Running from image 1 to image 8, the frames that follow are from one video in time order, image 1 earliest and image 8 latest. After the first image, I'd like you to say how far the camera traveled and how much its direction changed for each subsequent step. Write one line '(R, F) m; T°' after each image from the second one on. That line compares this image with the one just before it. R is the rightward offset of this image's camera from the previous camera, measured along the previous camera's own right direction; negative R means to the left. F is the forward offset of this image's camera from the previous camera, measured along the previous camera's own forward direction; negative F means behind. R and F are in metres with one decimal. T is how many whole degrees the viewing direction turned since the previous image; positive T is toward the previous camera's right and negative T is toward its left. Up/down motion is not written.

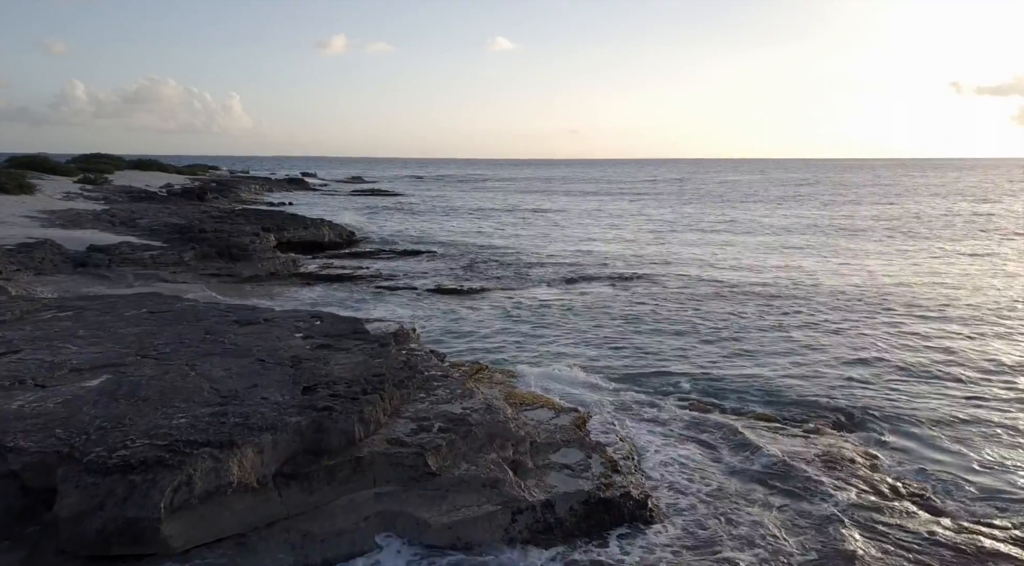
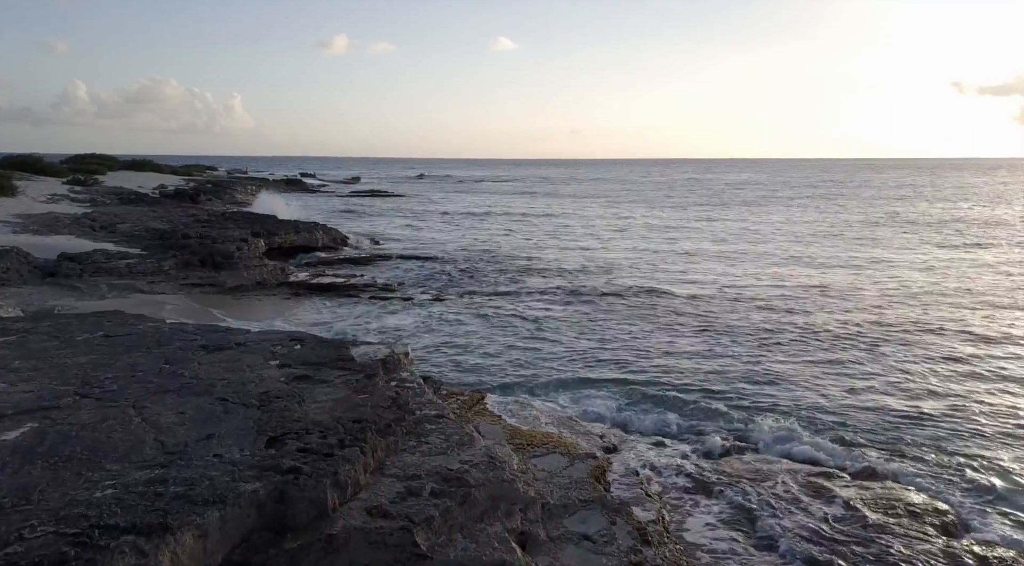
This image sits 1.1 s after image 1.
(-0.1, +1.3) m; 0°
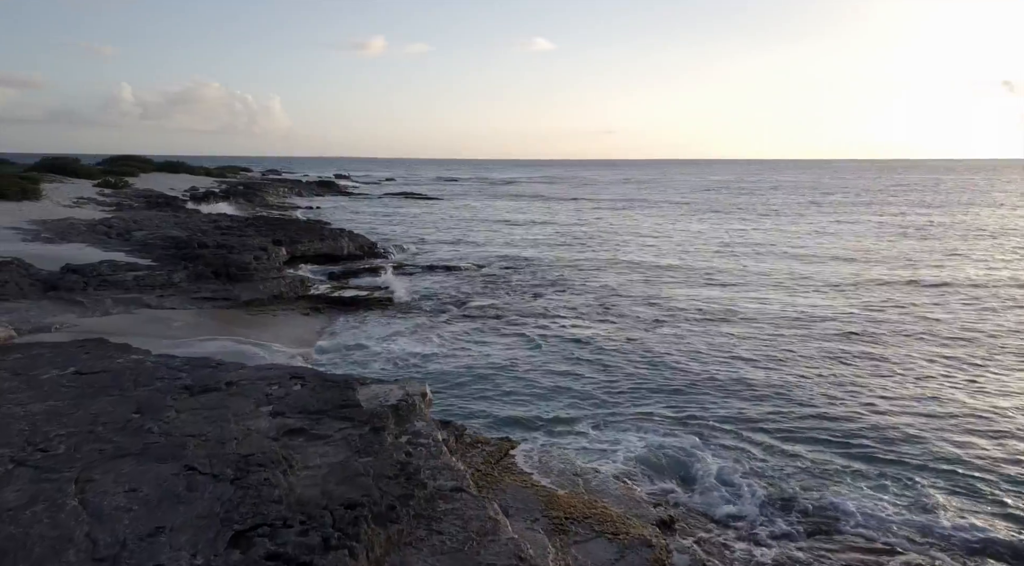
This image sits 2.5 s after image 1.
(0.0, +1.5) m; -3°
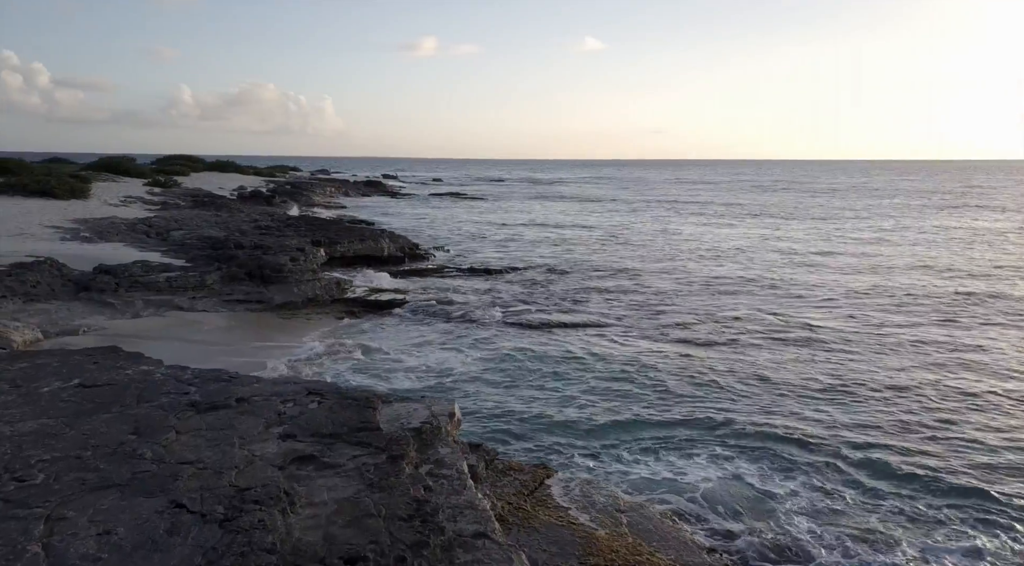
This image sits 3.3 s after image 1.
(+0.1, +0.8) m; -4°
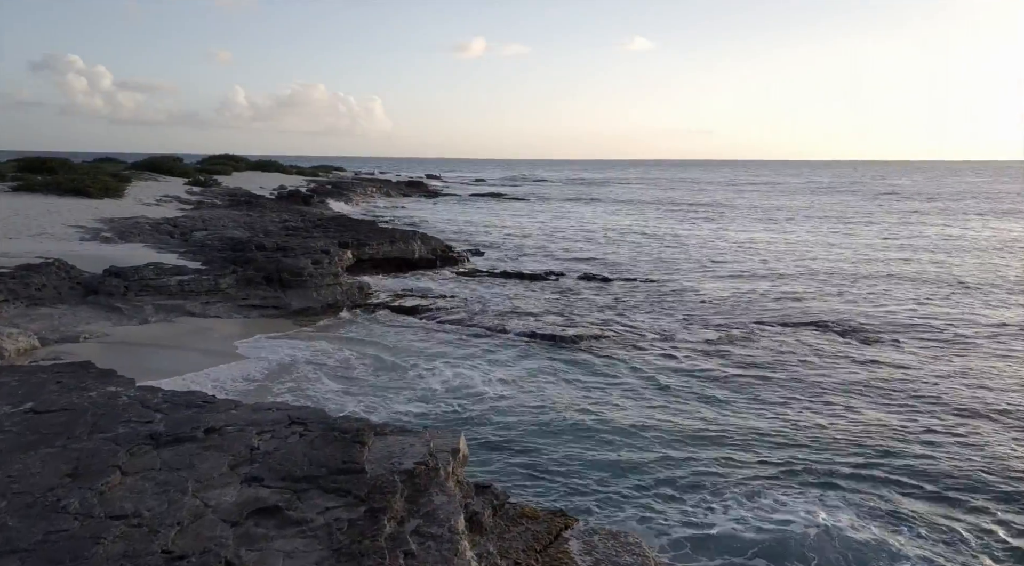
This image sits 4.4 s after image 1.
(+0.3, +1.2) m; -4°
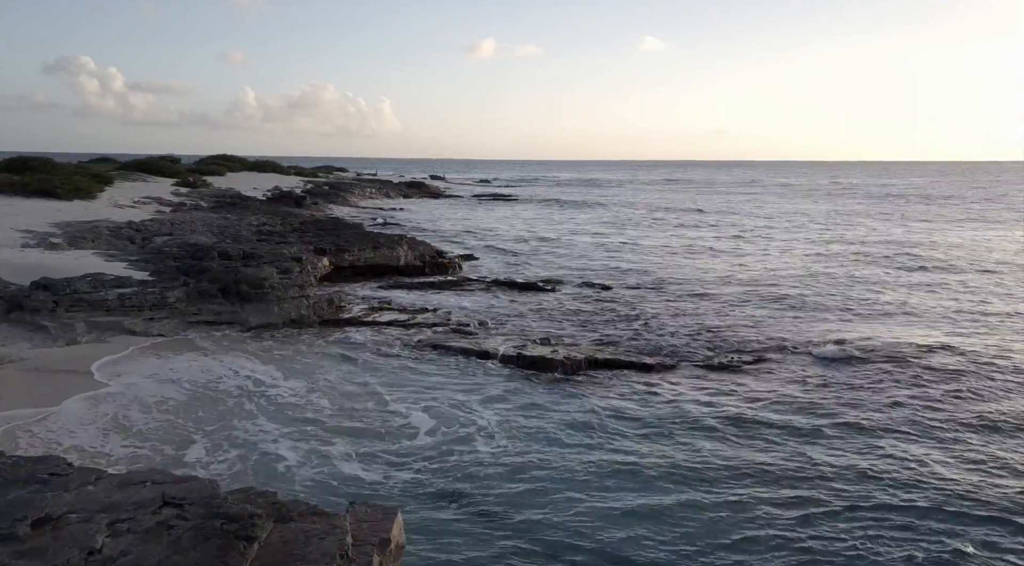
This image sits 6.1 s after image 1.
(+0.4, +1.8) m; -1°
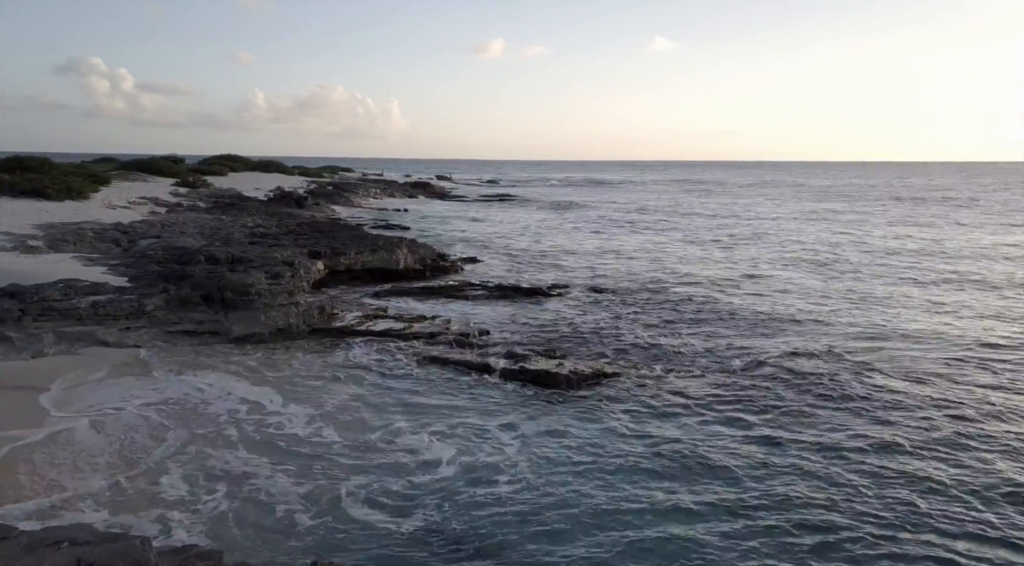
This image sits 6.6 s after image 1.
(+0.1, +0.9) m; -1°
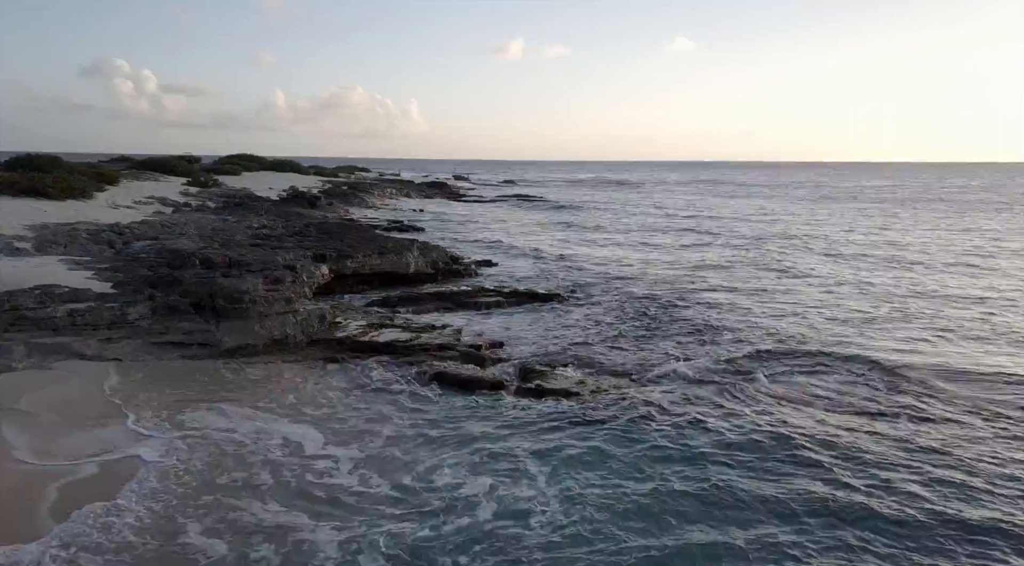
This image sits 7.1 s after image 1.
(0.0, +1.1) m; -1°
